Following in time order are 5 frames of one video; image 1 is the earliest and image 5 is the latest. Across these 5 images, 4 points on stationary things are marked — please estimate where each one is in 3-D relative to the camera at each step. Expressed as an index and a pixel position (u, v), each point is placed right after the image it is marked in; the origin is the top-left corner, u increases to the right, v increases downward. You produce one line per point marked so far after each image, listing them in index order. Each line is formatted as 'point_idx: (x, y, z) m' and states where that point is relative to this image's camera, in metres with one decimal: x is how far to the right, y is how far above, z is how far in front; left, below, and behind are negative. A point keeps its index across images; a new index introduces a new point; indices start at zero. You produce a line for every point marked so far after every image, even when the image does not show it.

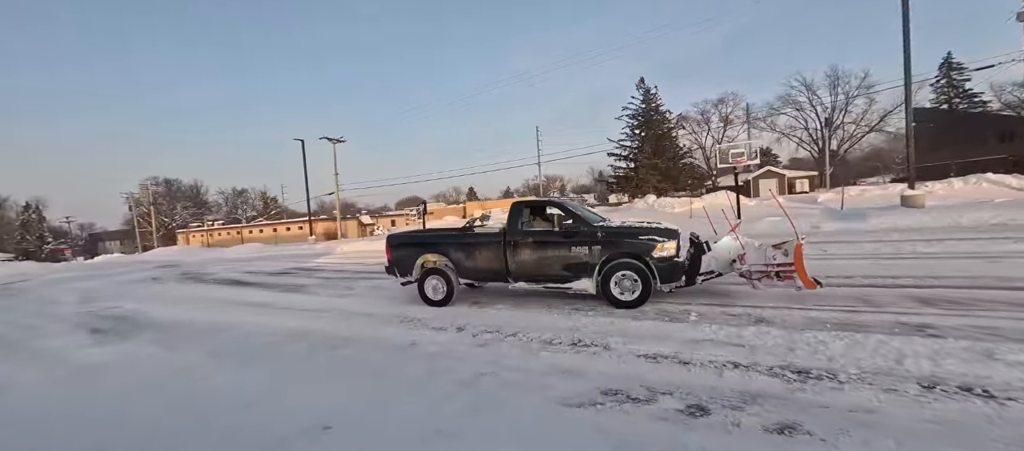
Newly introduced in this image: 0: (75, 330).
0: (-7.3, -1.7, +7.0) m
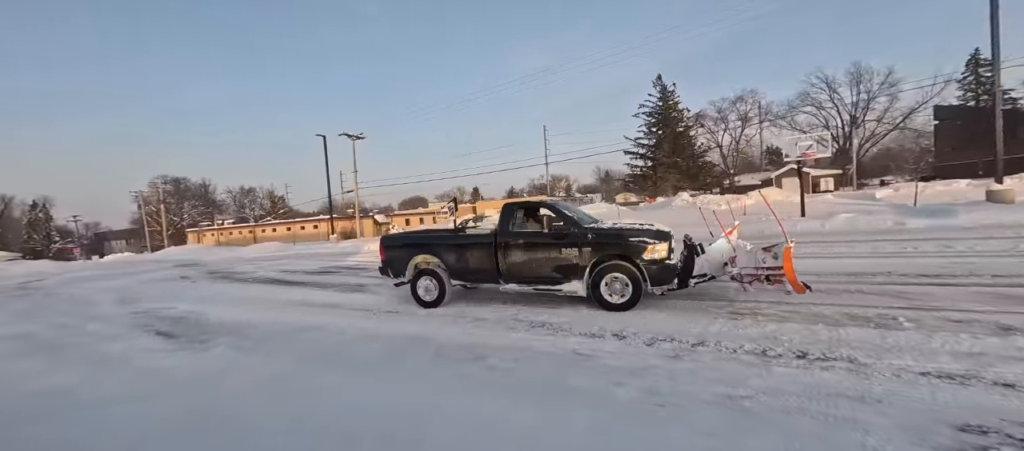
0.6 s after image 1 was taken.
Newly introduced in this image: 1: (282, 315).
0: (-5.6, -1.6, +6.3) m
1: (-4.0, -1.5, +7.4) m
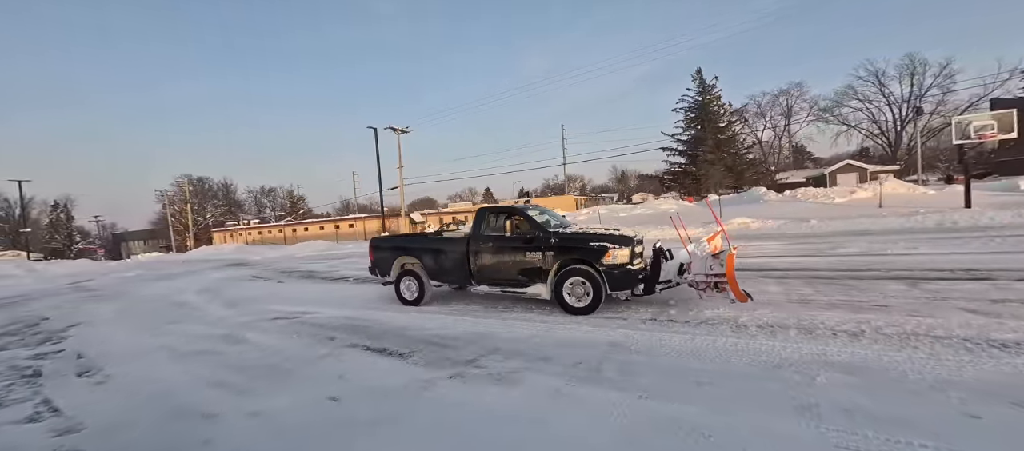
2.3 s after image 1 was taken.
0: (-2.1, -1.4, +4.7) m
1: (-0.5, -1.3, +5.8) m
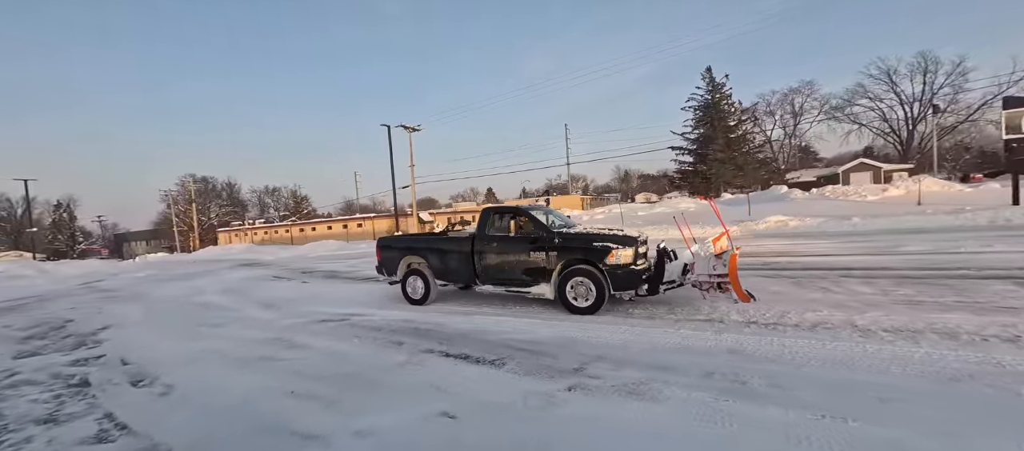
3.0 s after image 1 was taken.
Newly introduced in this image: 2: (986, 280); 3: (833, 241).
0: (-1.1, -1.3, +4.3) m
1: (+0.5, -1.2, +5.4) m
2: (+6.0, -0.7, +5.4) m
3: (+7.7, -0.4, +10.2) m
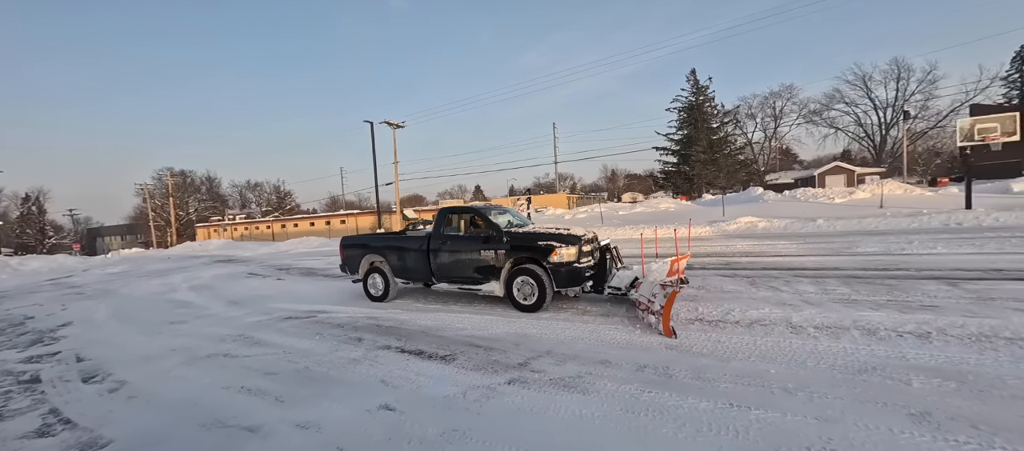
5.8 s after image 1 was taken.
0: (-1.6, -1.3, +4.4) m
1: (-0.1, -1.2, +5.6) m
2: (+5.5, -0.7, +5.7) m
3: (+7.1, -0.4, +10.6) m
